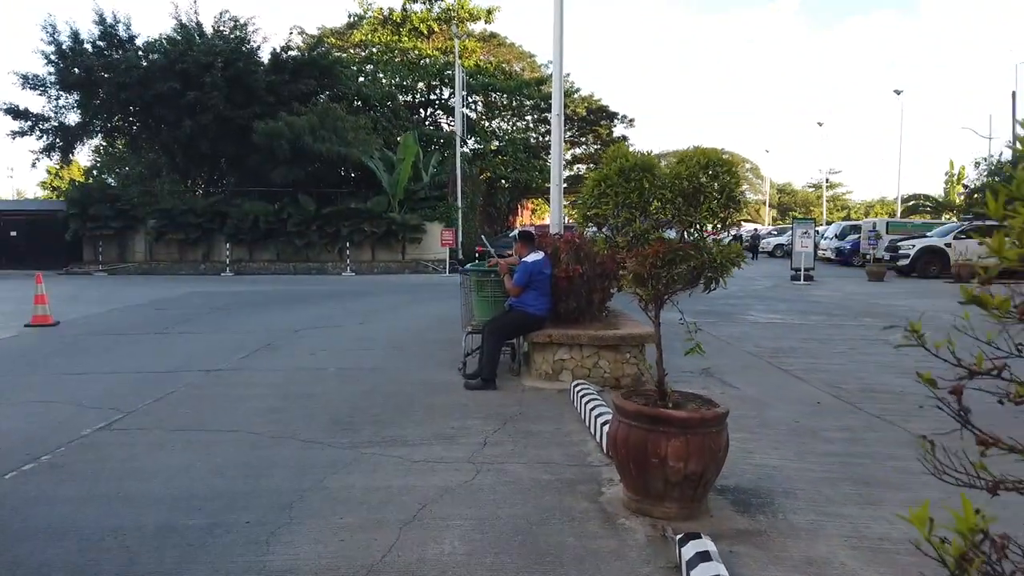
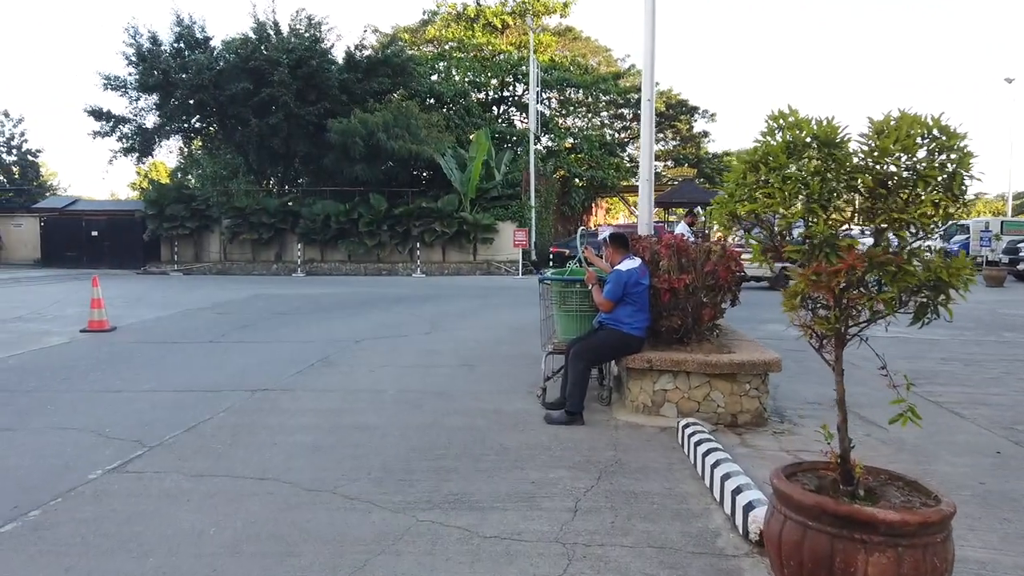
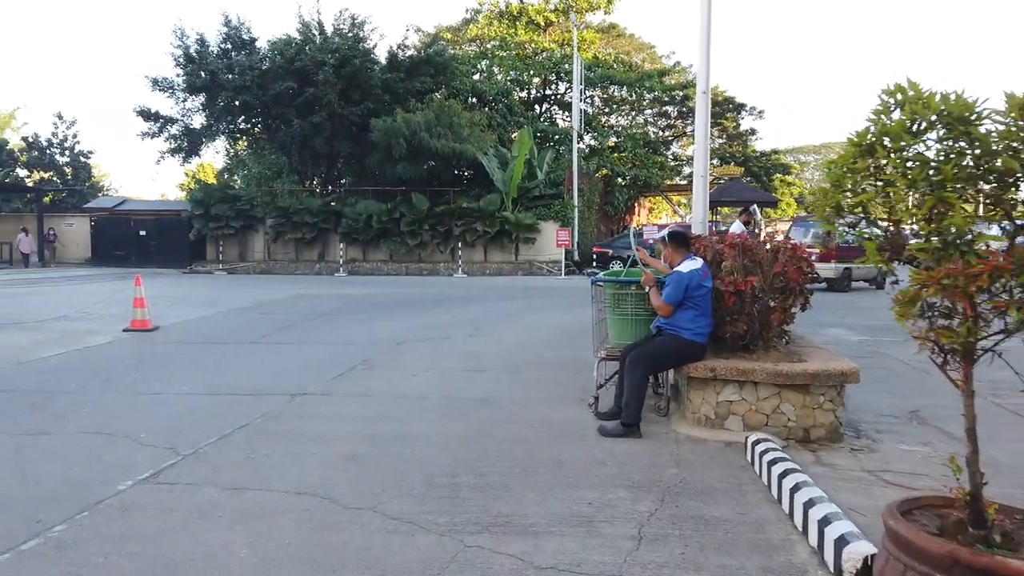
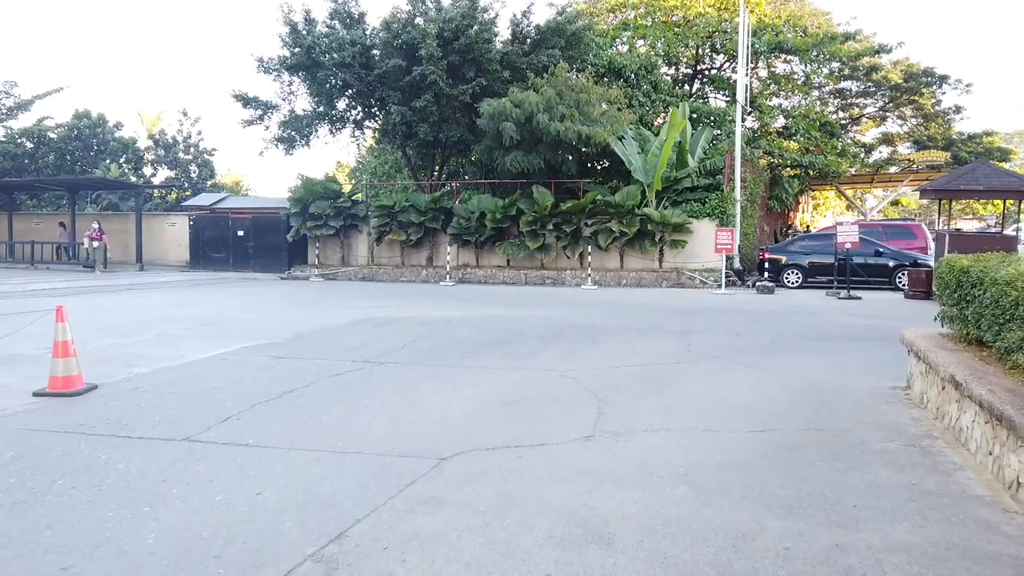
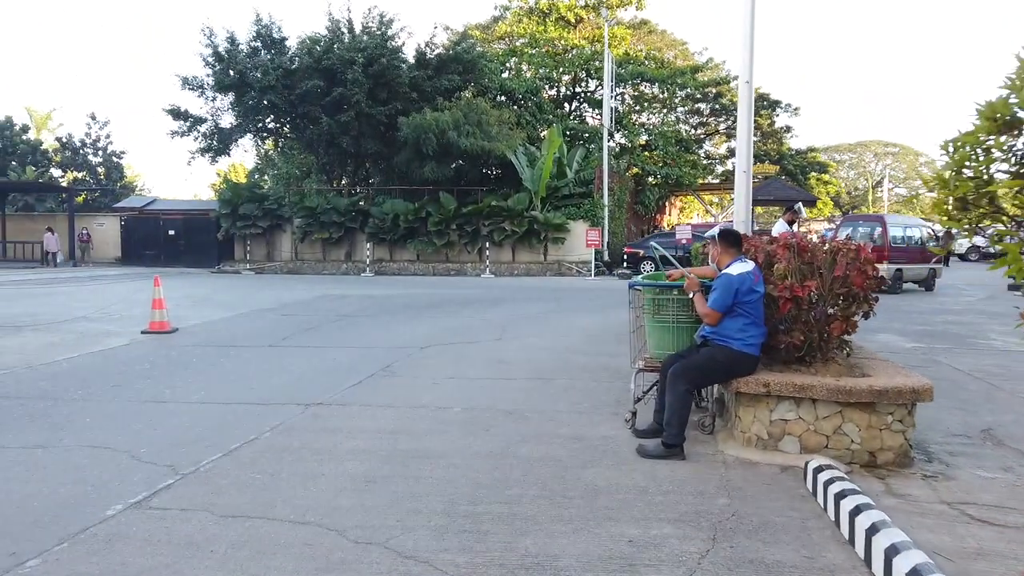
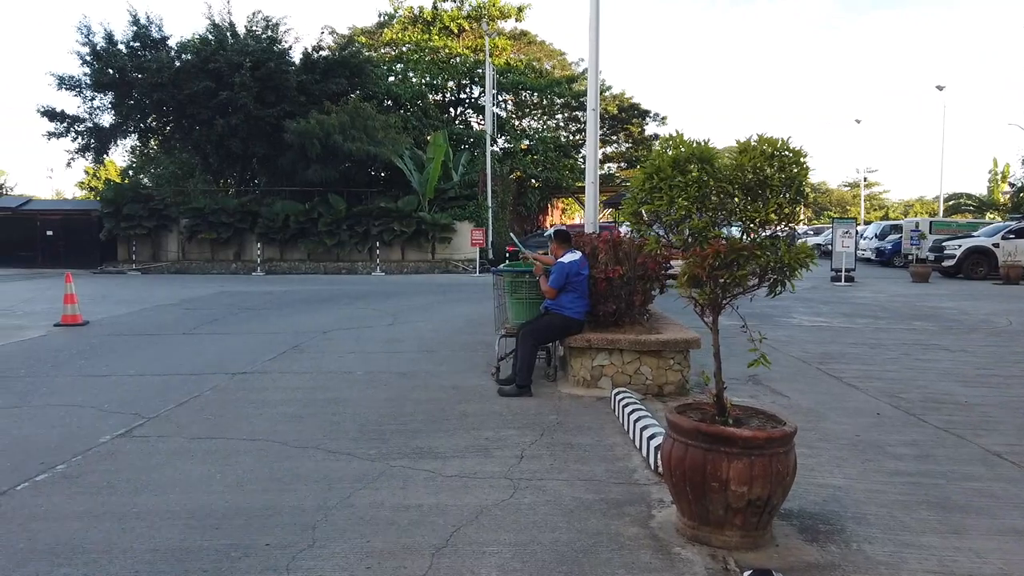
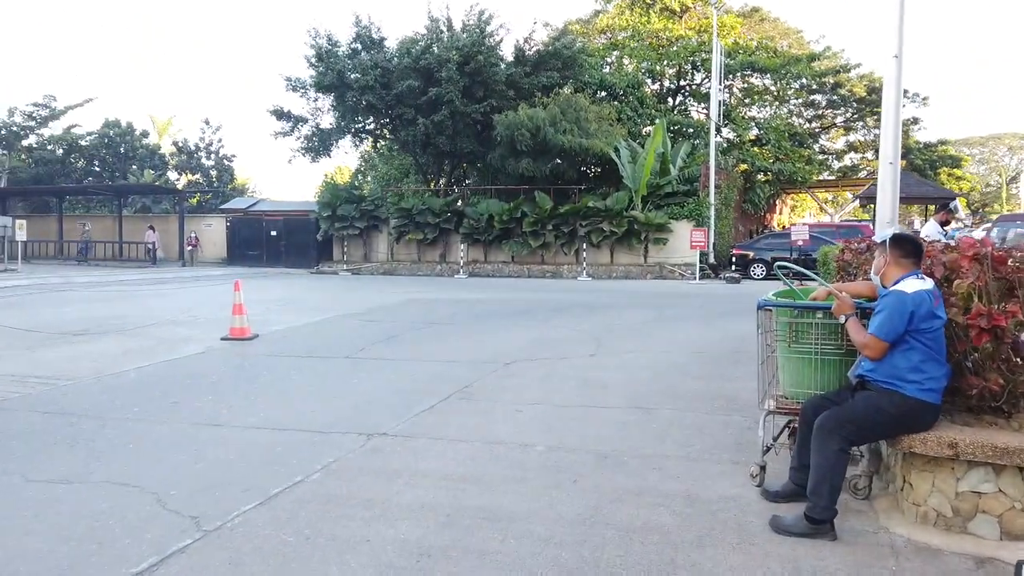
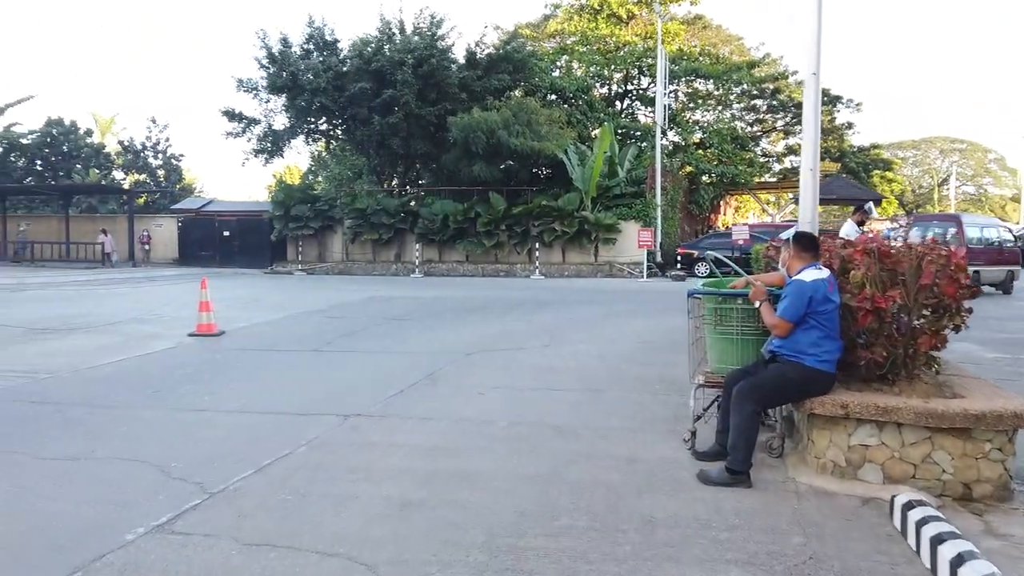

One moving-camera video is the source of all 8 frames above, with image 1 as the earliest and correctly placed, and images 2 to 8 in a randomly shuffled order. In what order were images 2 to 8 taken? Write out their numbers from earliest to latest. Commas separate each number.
6, 2, 3, 5, 8, 7, 4
